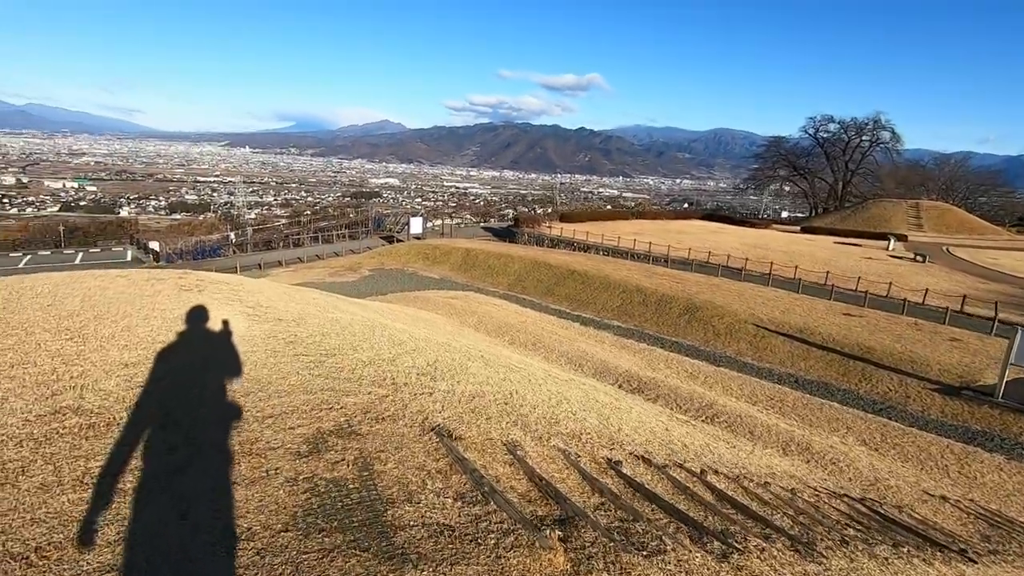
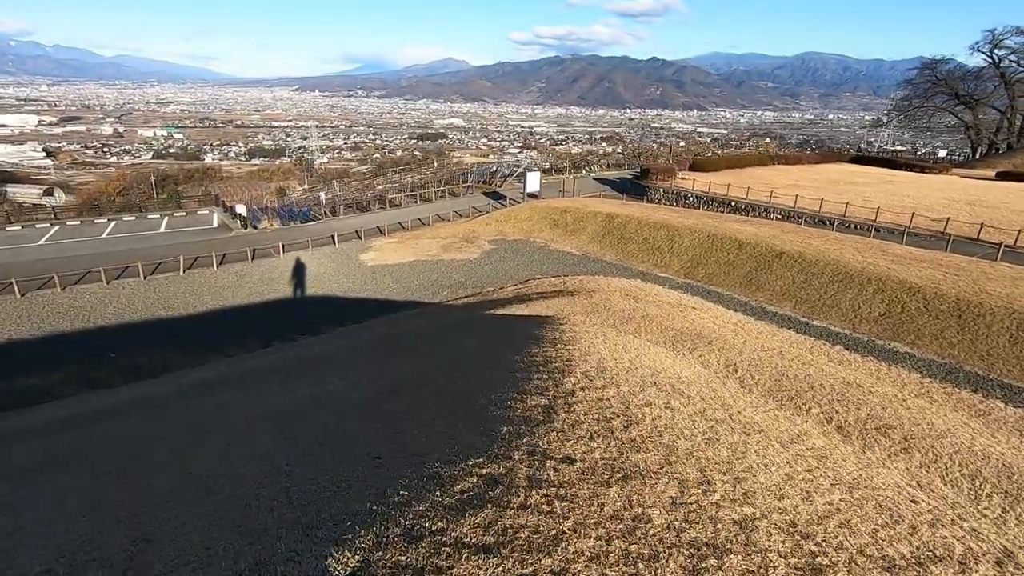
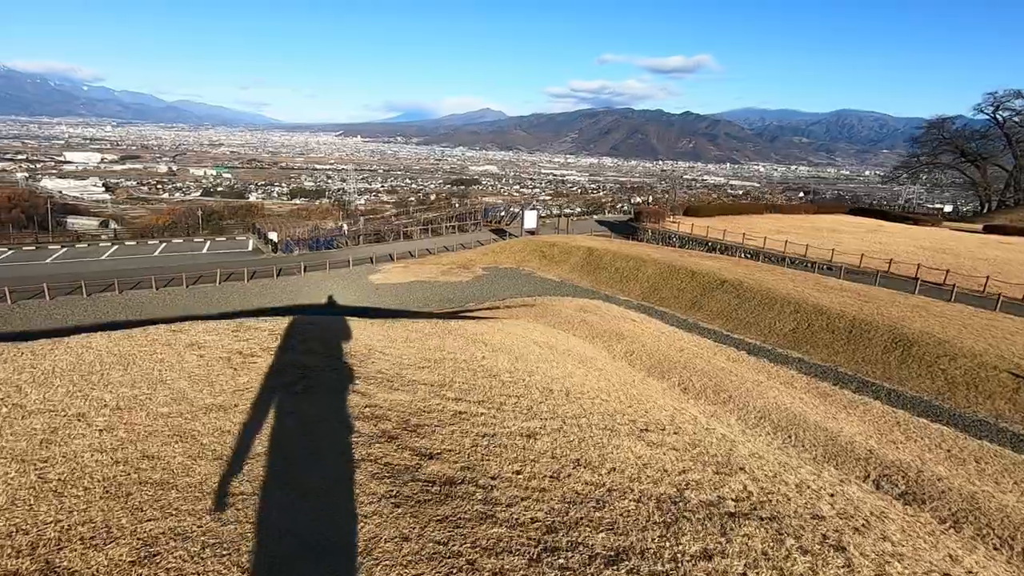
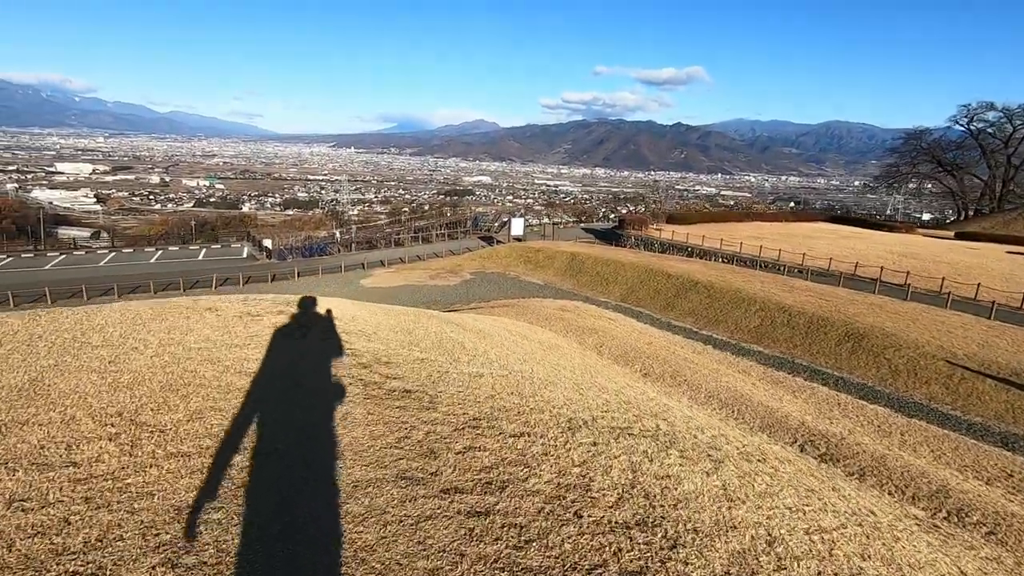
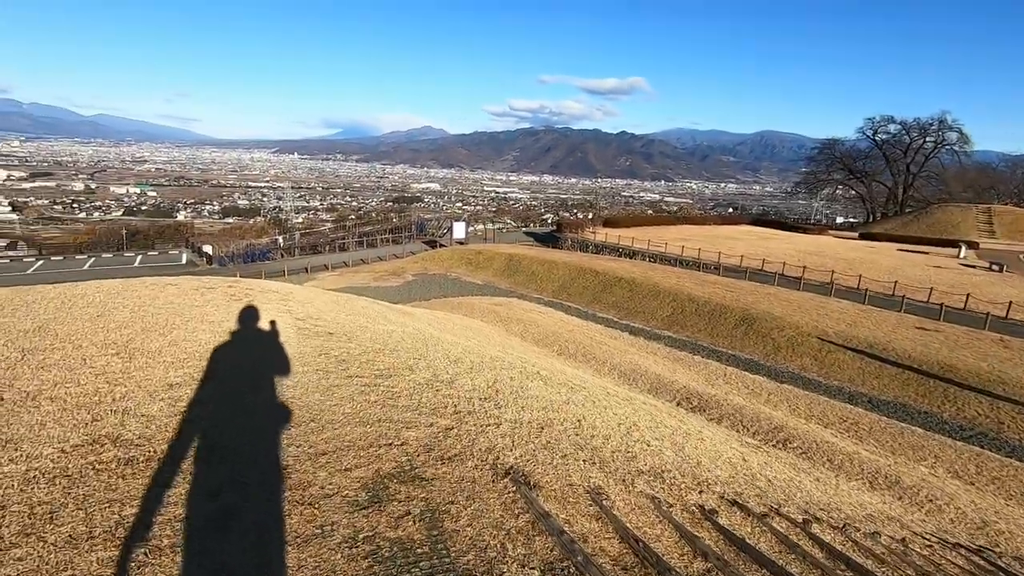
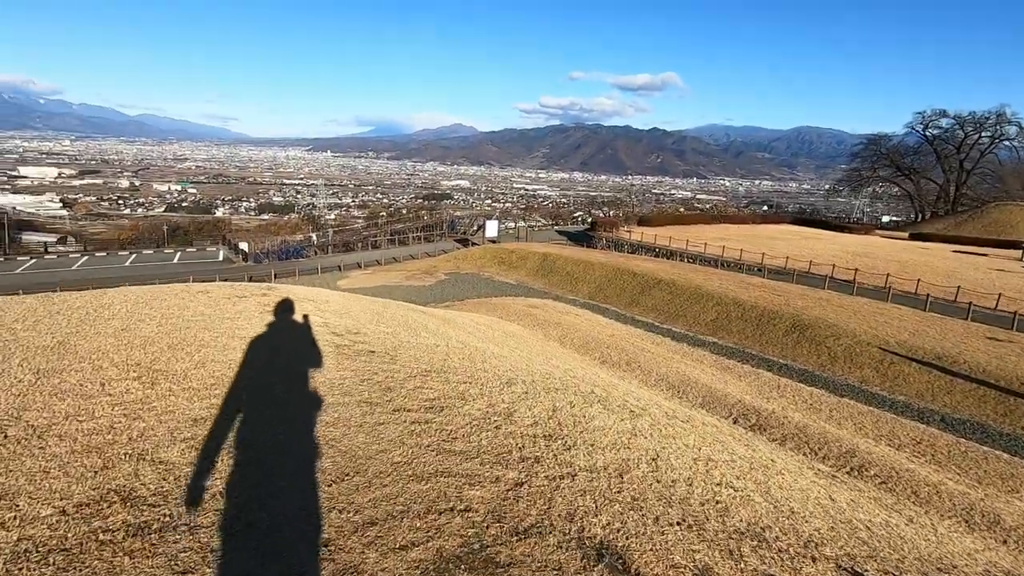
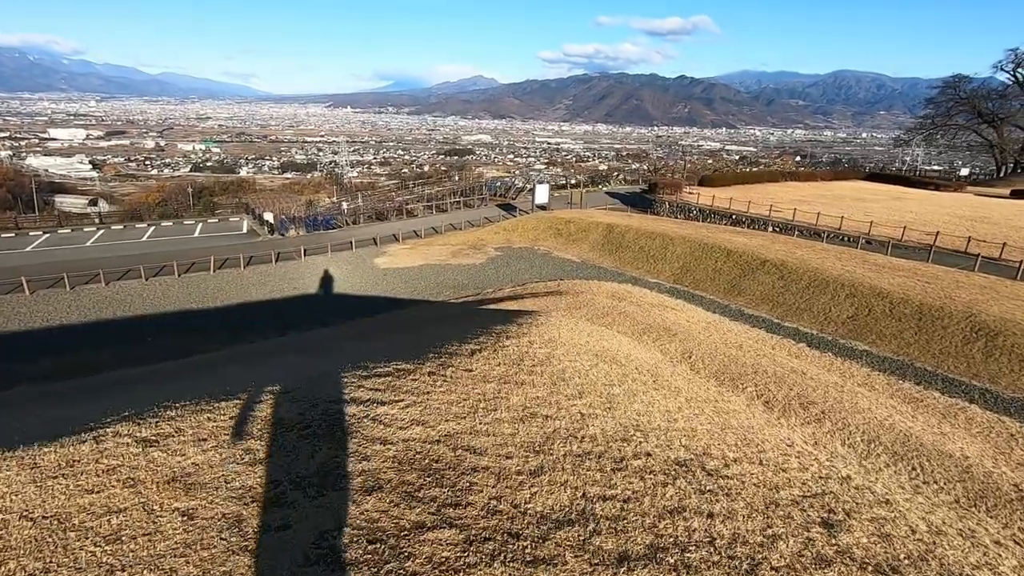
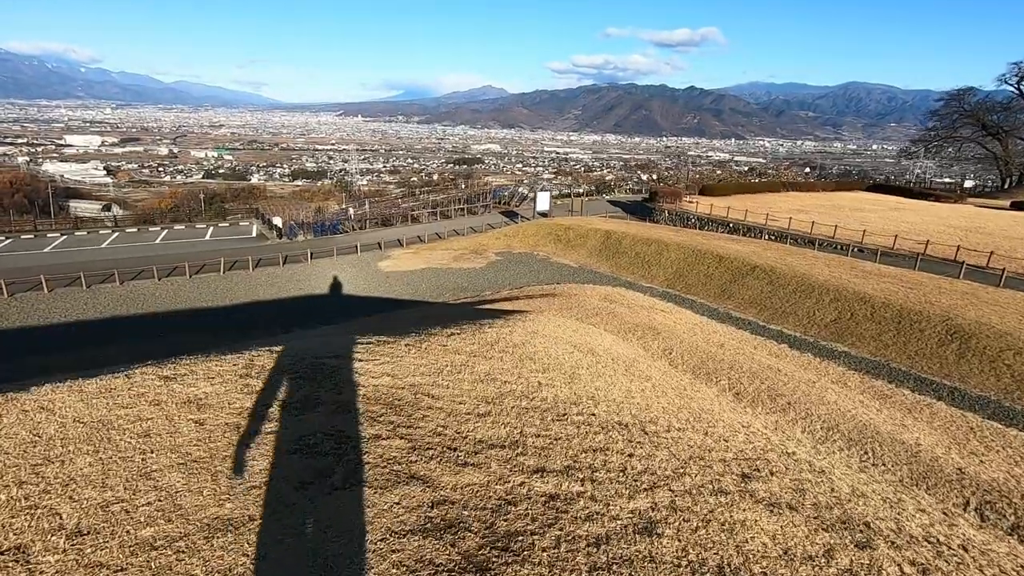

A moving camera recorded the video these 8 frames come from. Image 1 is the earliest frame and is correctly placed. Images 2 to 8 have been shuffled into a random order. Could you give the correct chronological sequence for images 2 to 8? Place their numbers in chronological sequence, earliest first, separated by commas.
5, 6, 4, 3, 8, 7, 2
